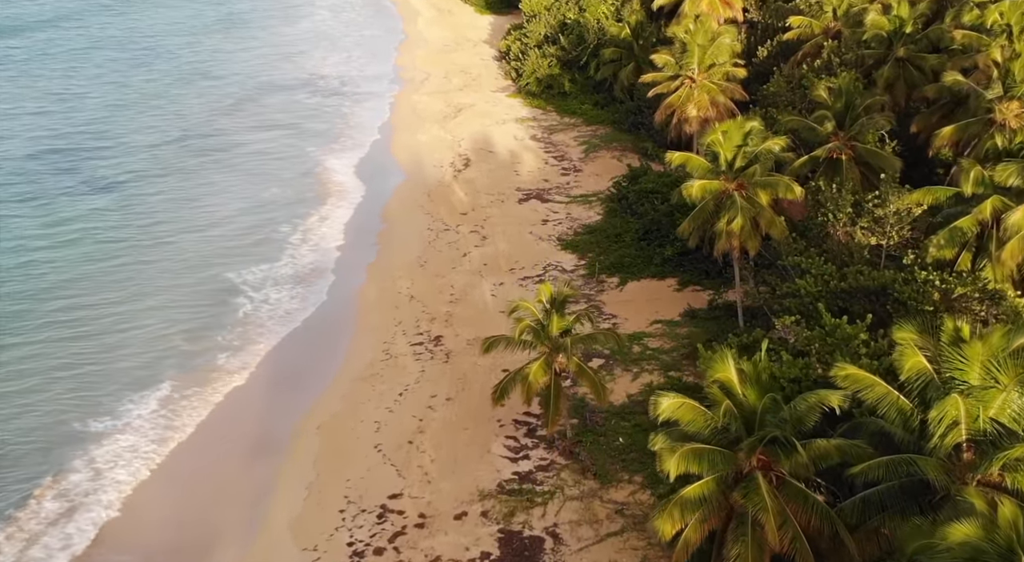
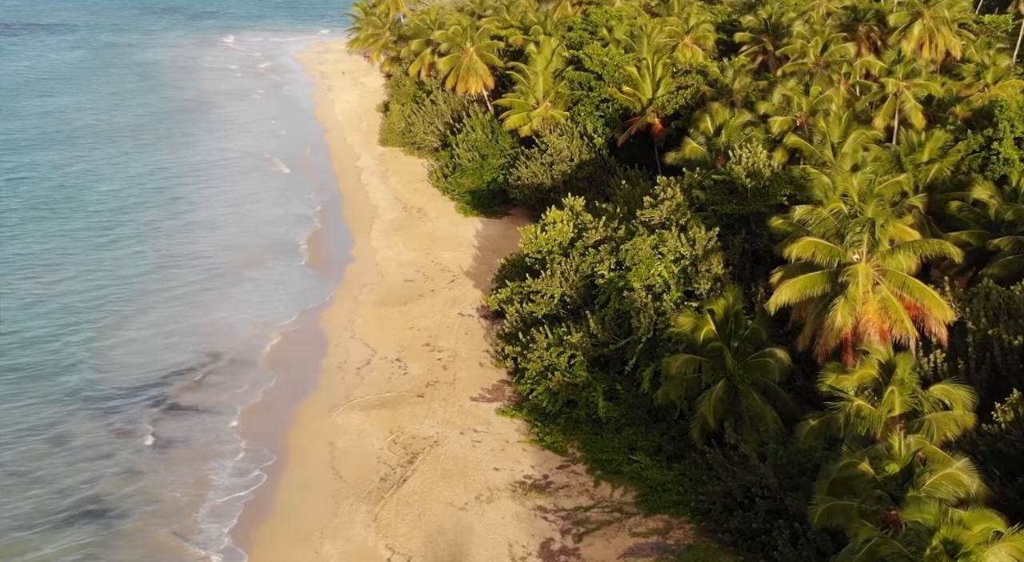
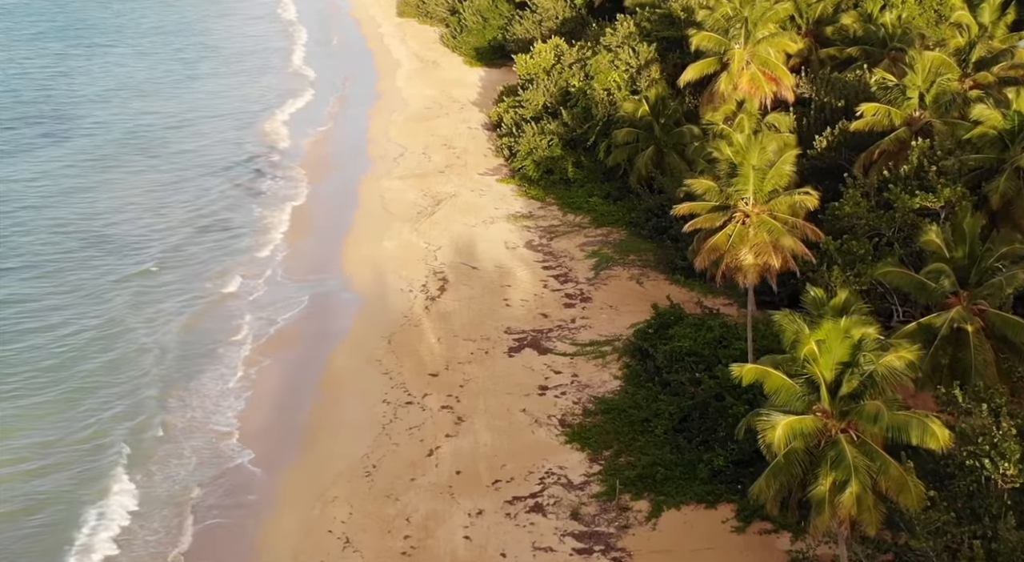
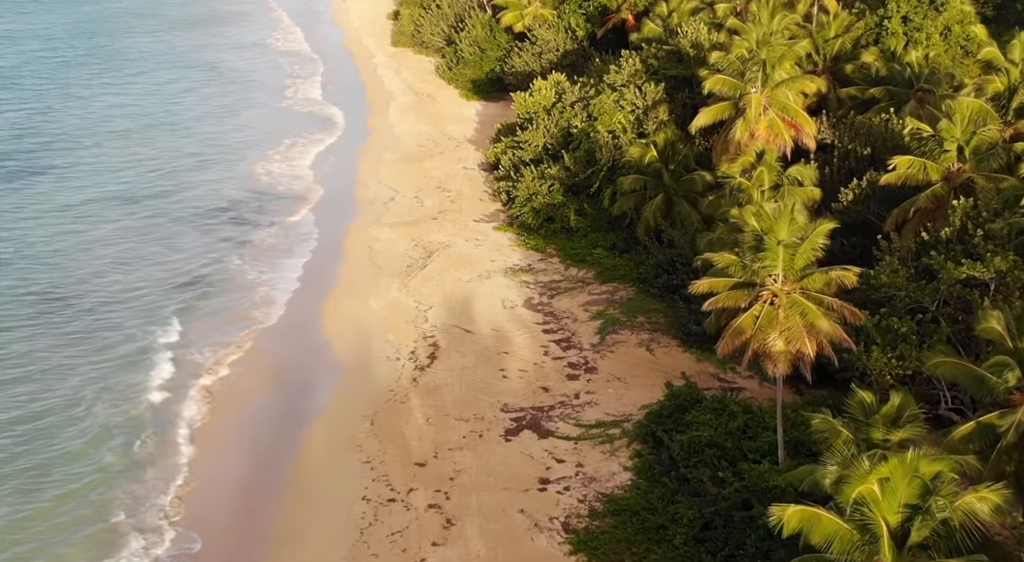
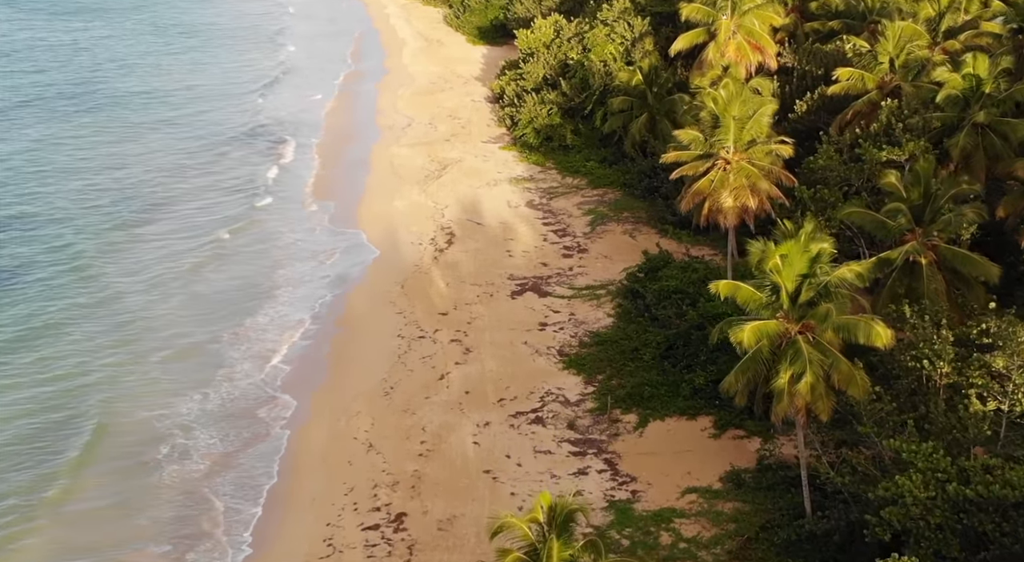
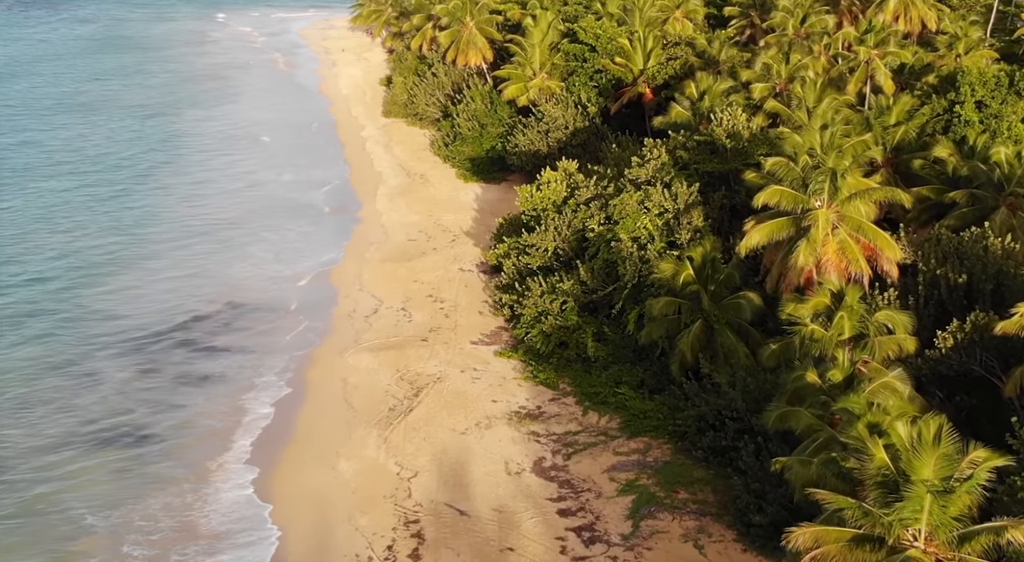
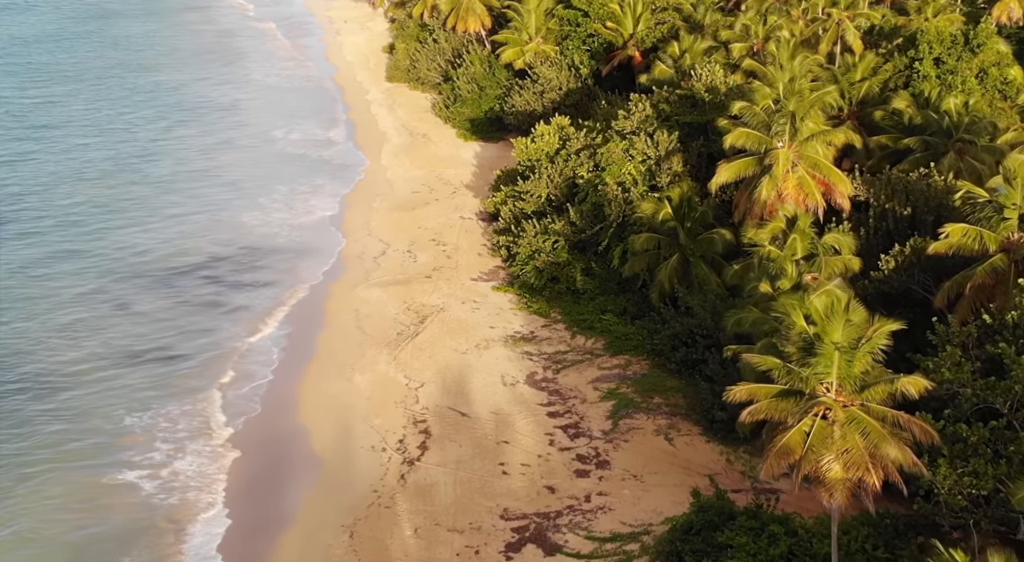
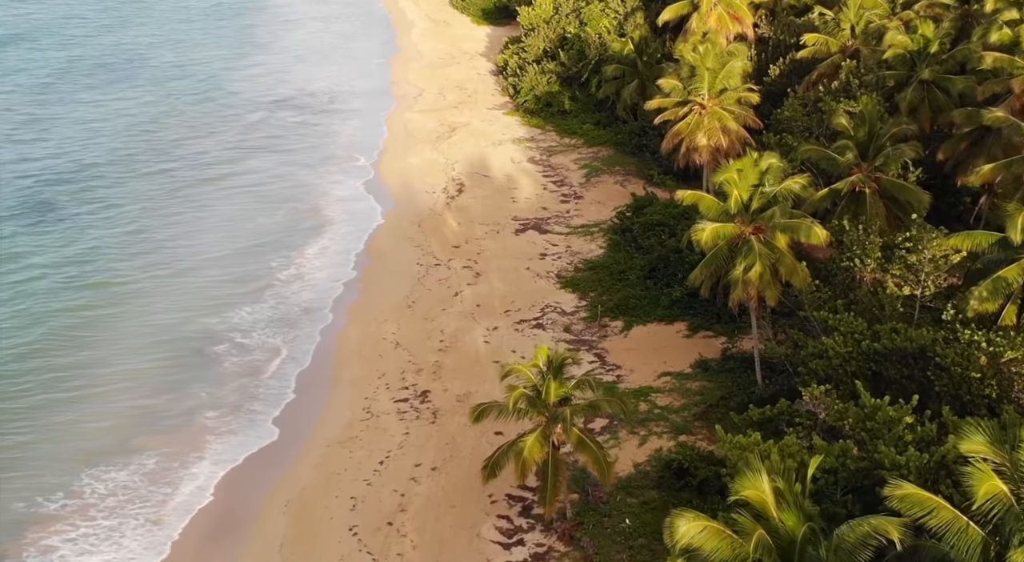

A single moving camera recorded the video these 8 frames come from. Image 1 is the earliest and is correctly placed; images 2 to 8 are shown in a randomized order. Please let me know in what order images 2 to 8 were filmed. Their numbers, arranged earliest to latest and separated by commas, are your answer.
8, 5, 3, 4, 7, 6, 2
